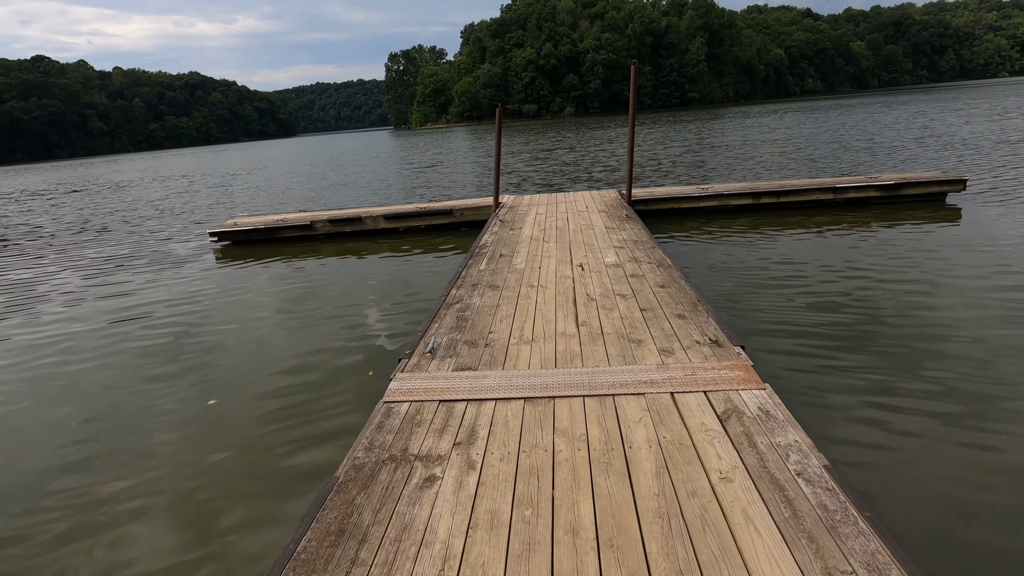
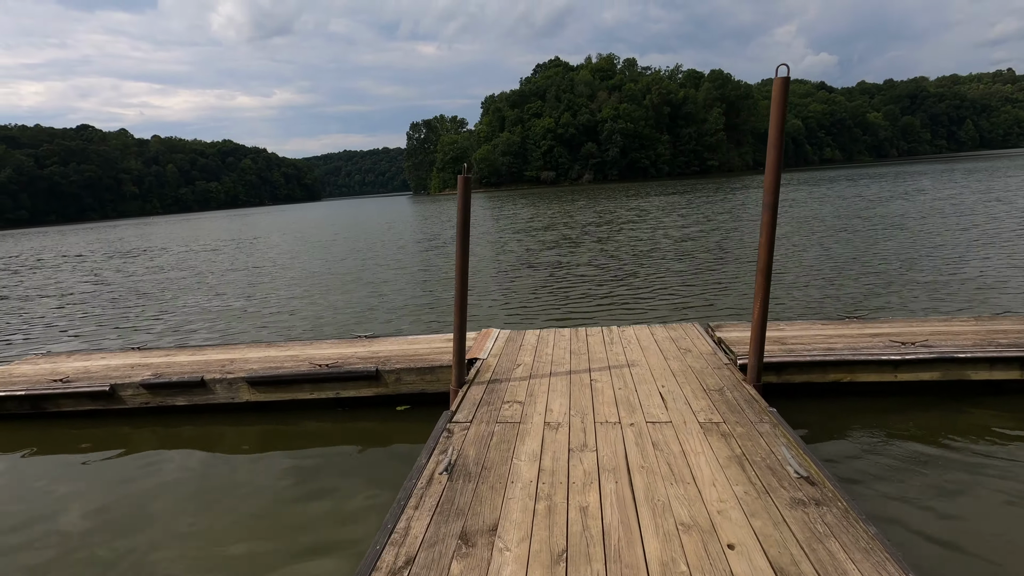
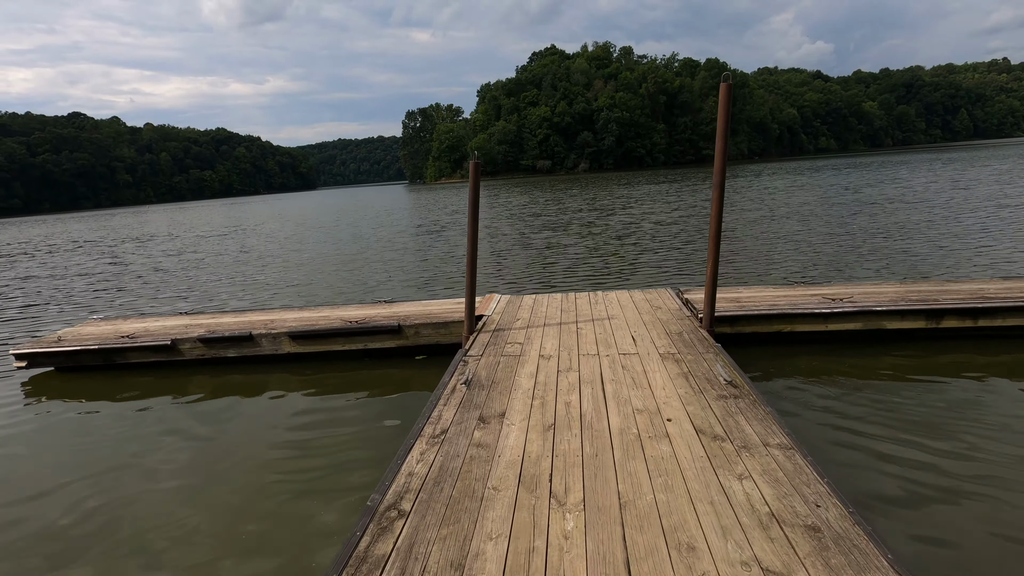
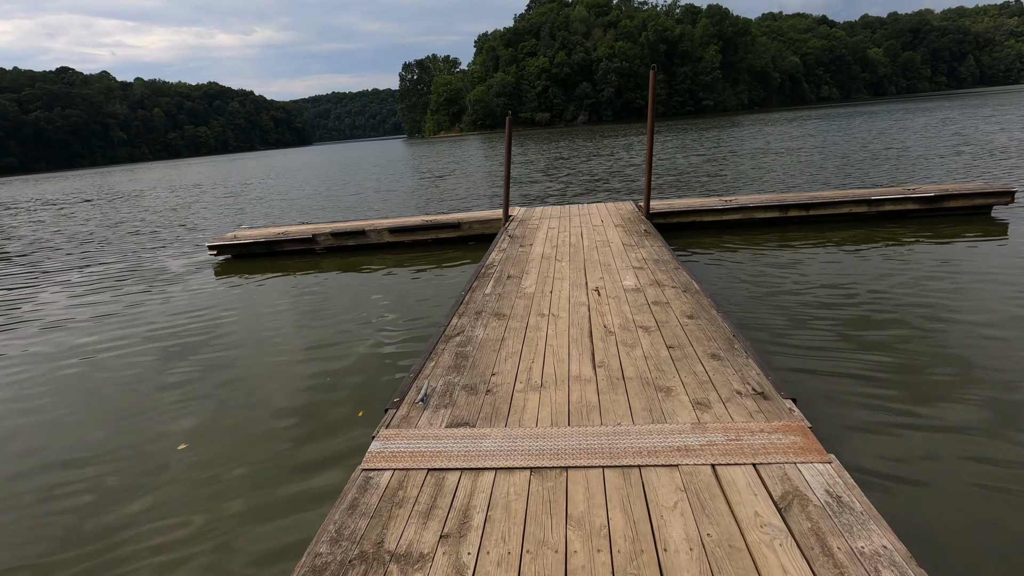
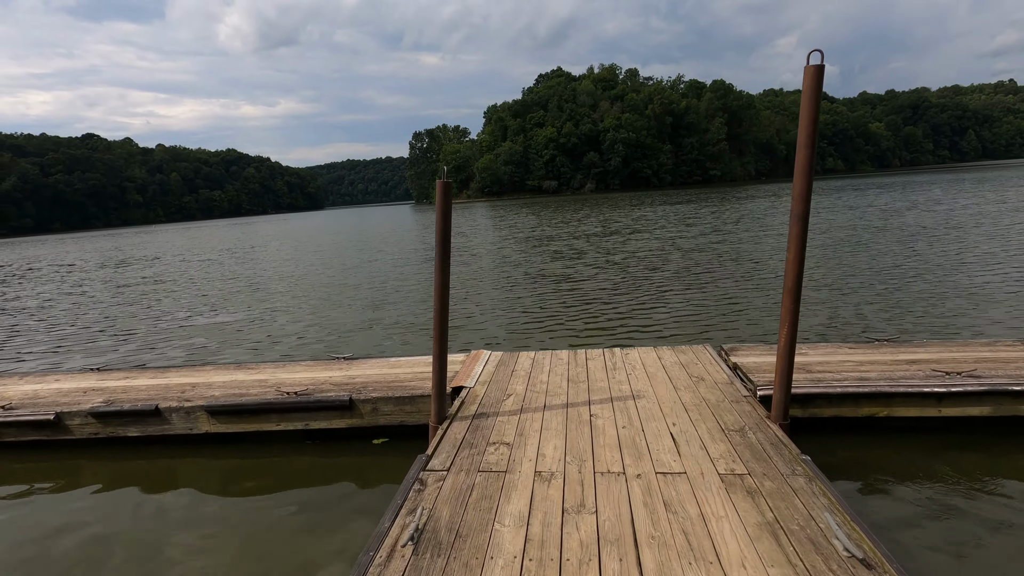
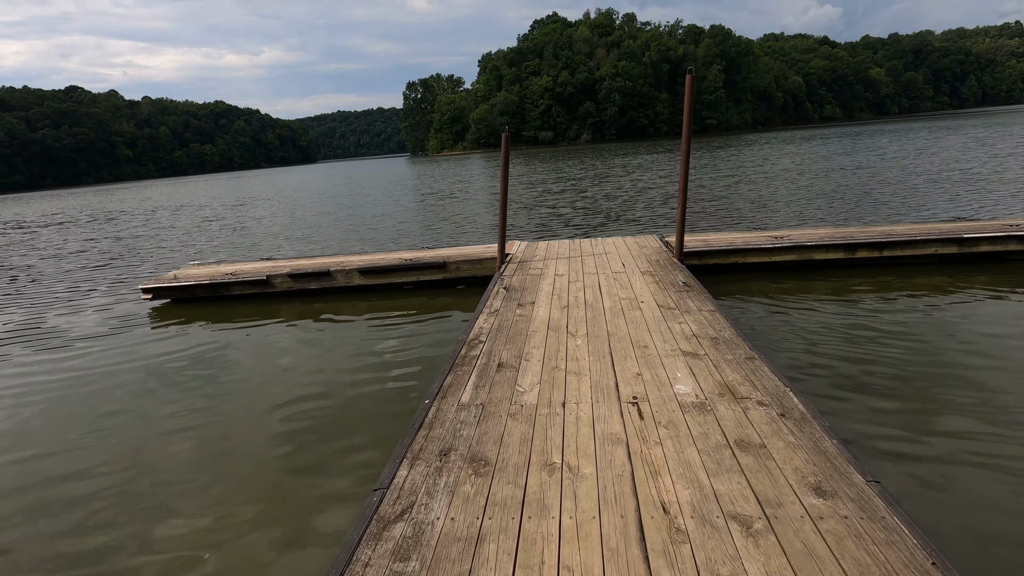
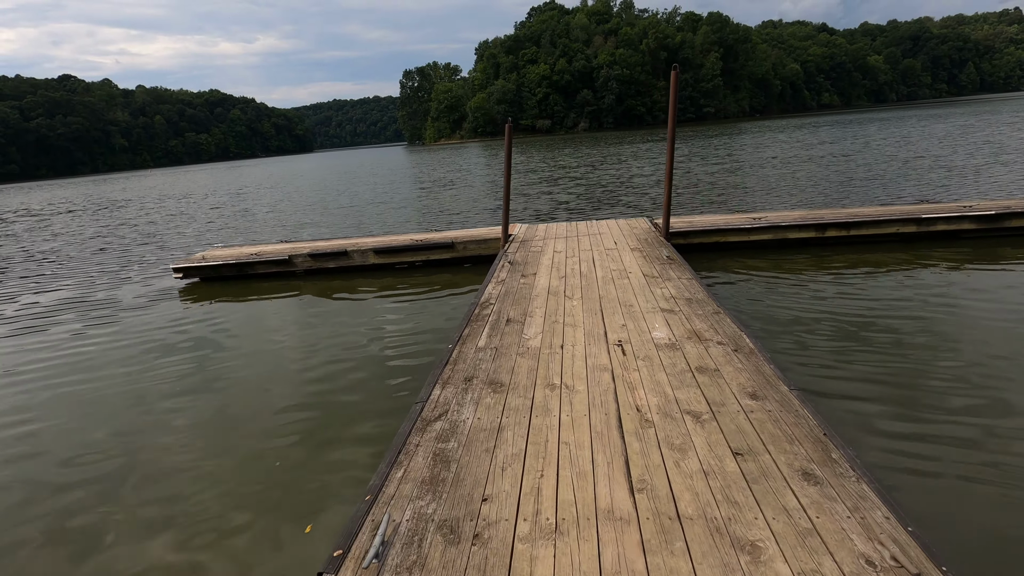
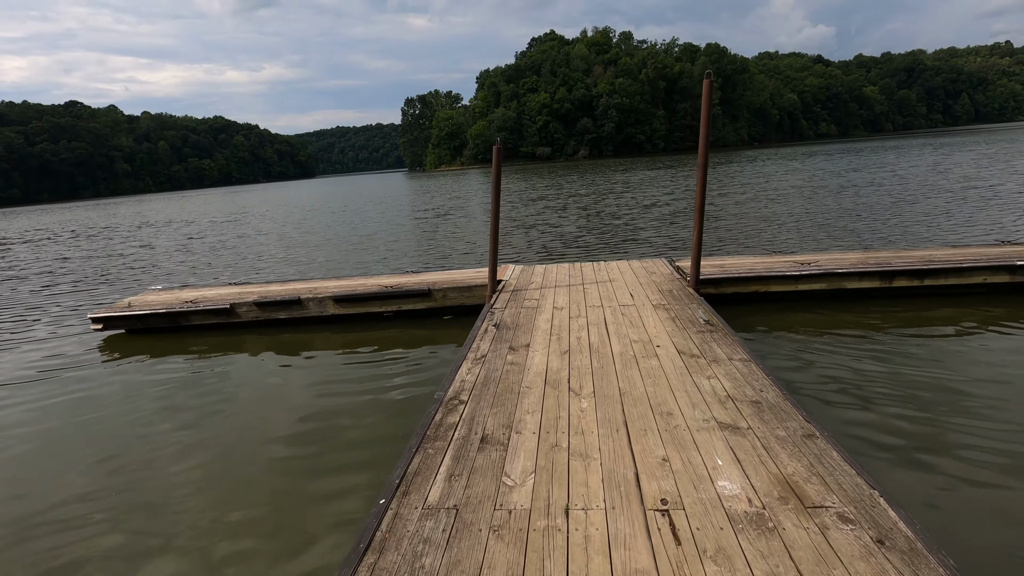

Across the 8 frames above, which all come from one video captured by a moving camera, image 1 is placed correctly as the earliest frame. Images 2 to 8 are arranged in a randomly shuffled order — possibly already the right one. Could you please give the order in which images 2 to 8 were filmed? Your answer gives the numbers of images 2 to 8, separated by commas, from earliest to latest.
4, 7, 6, 8, 3, 2, 5
